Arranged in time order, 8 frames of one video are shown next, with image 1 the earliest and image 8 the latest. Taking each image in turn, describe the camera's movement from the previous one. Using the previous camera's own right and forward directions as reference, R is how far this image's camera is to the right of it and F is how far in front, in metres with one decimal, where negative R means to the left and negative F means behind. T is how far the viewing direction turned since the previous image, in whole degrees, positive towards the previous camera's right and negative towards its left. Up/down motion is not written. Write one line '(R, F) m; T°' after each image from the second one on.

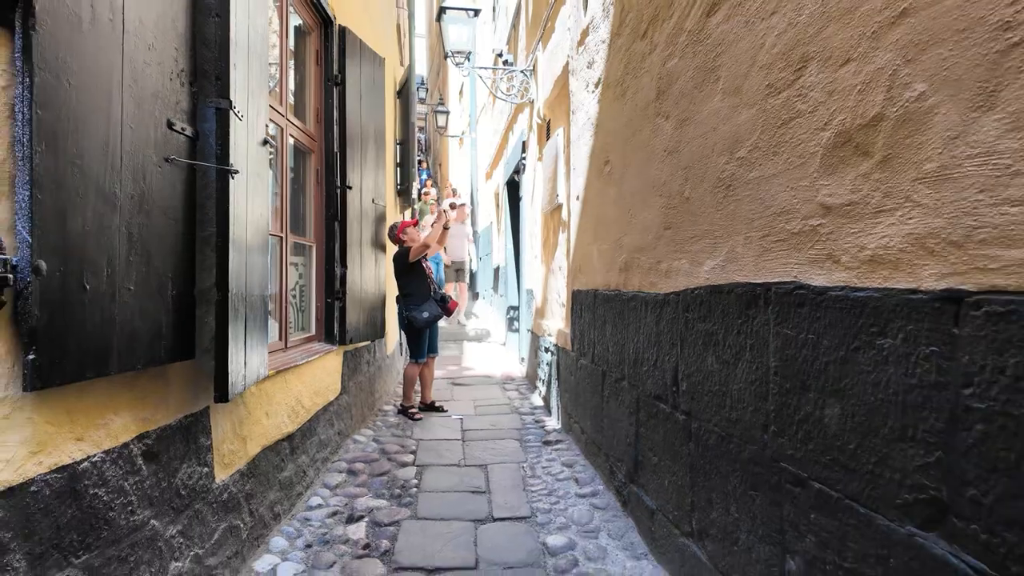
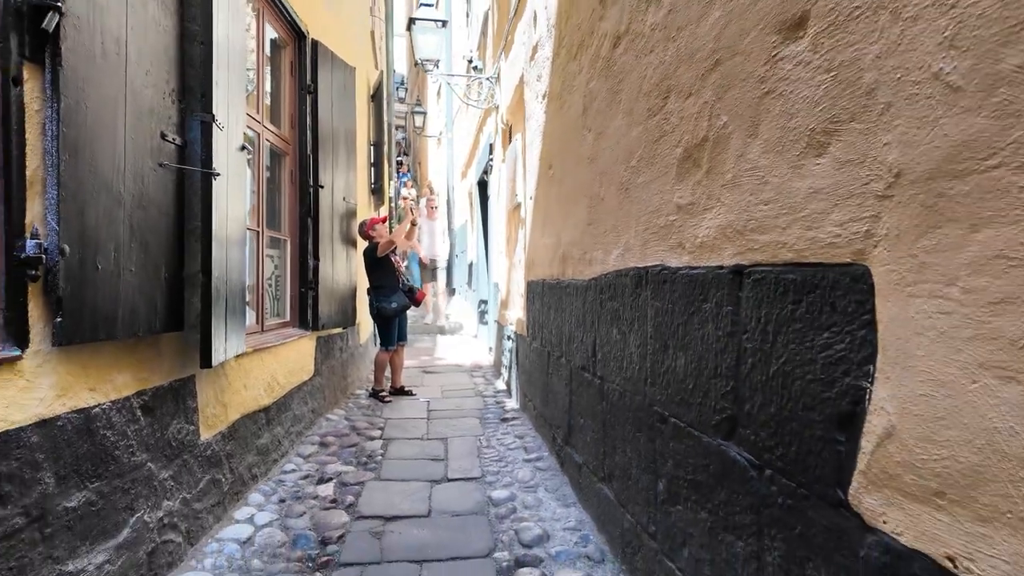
(+0.2, -0.4) m; +2°
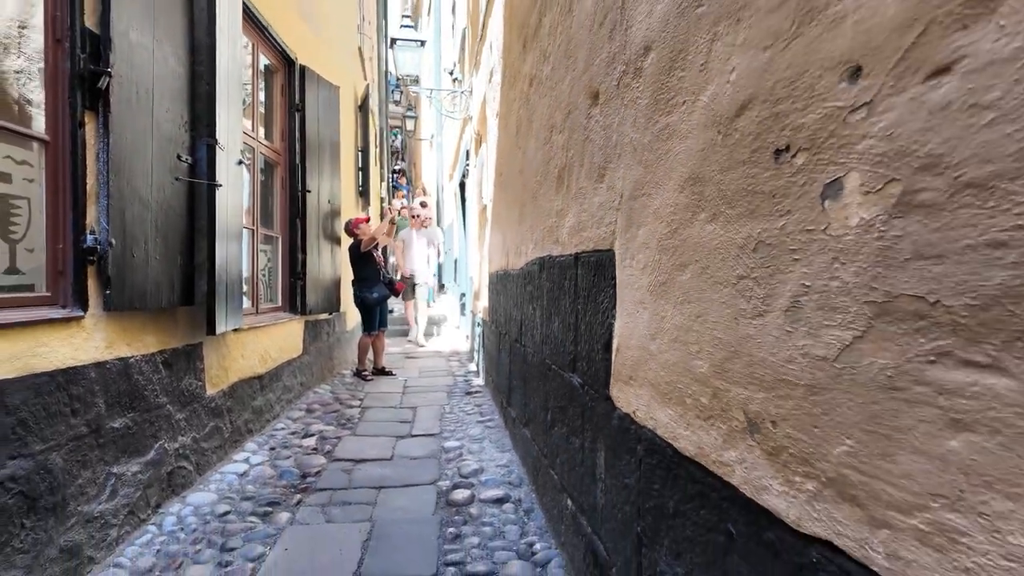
(+0.3, -0.6) m; 0°
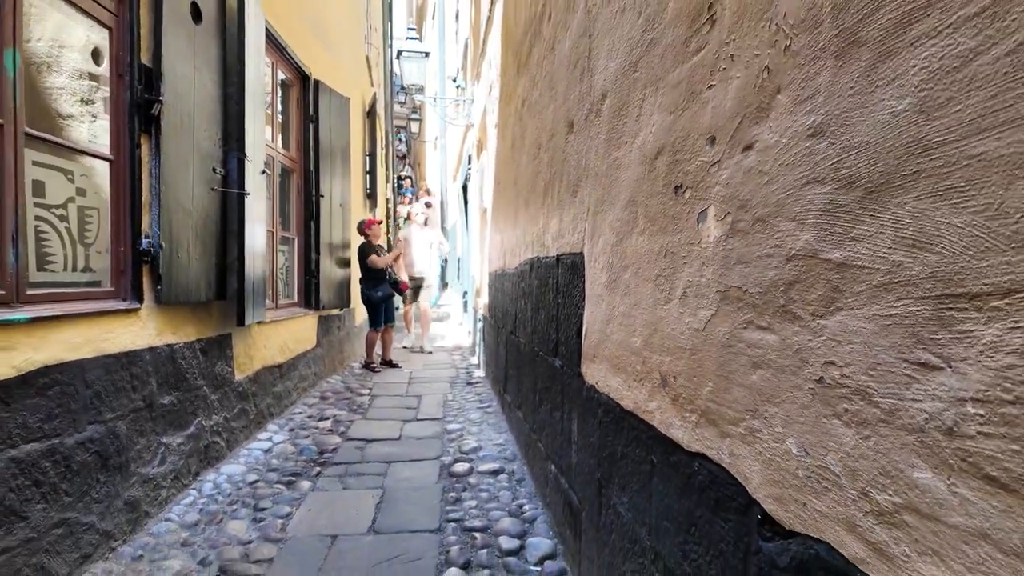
(+0.1, -0.4) m; 0°
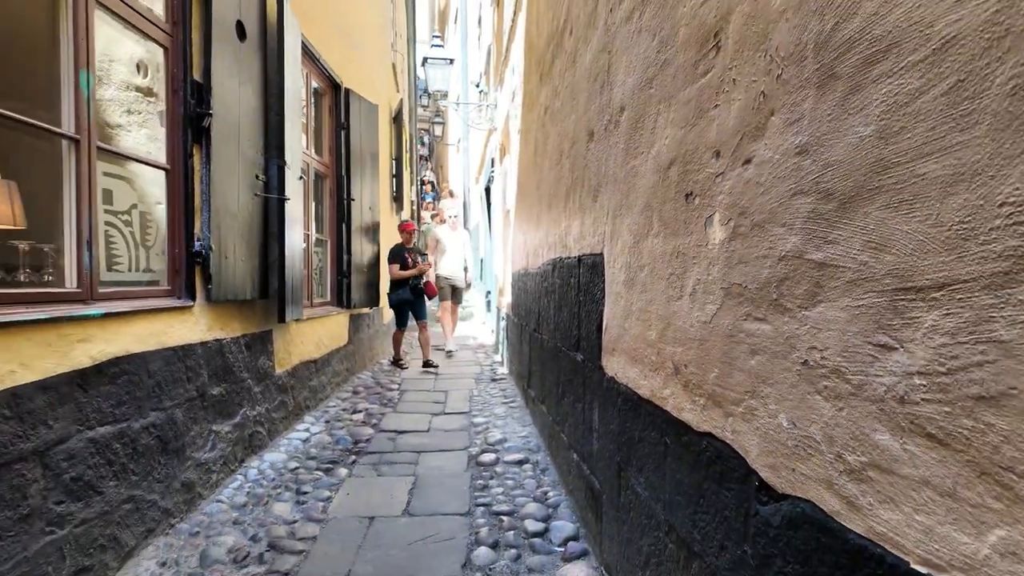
(0.0, -0.1) m; -2°
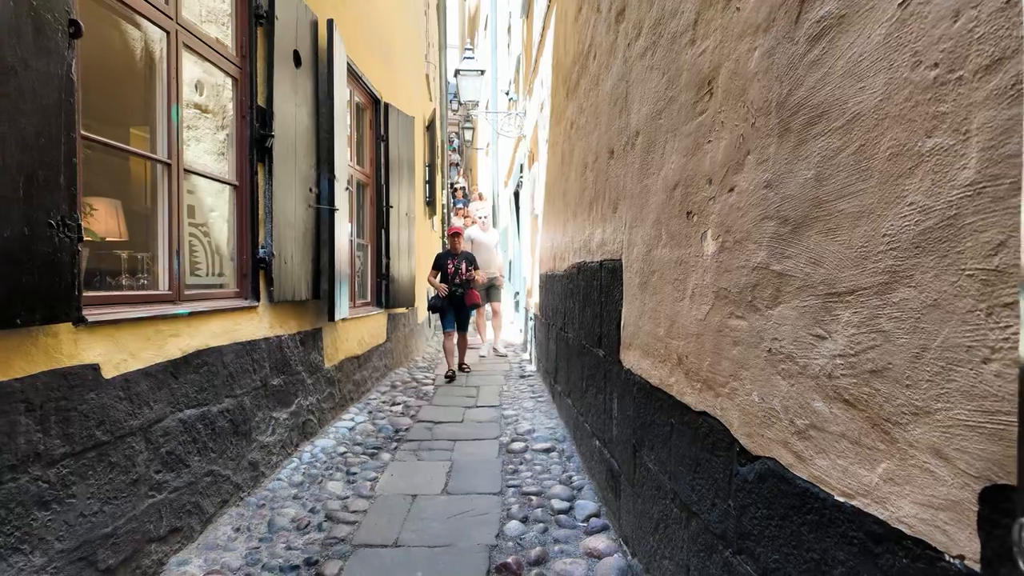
(0.0, -0.3) m; -3°
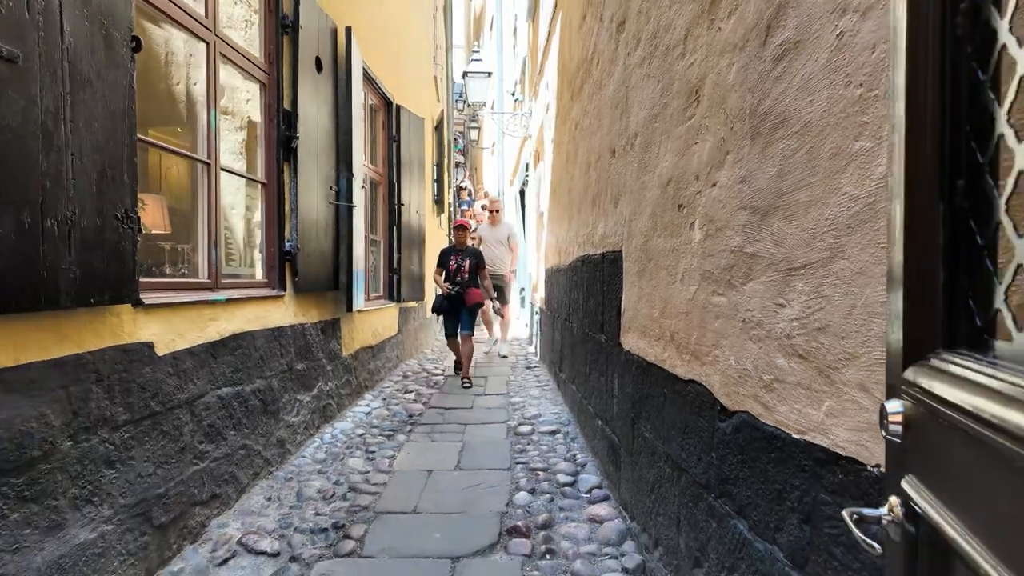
(0.0, -0.2) m; 0°
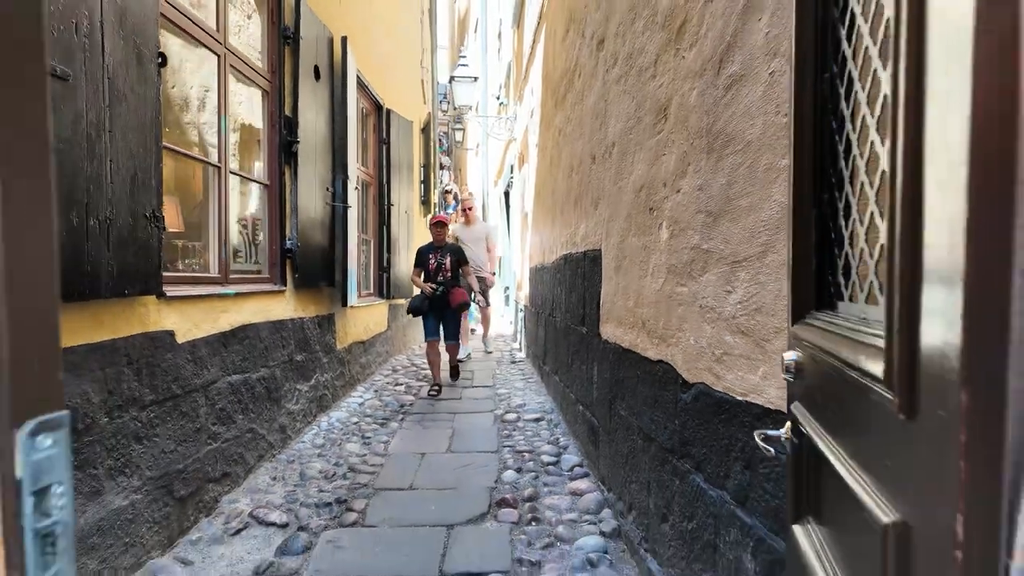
(0.0, -0.2) m; +2°
